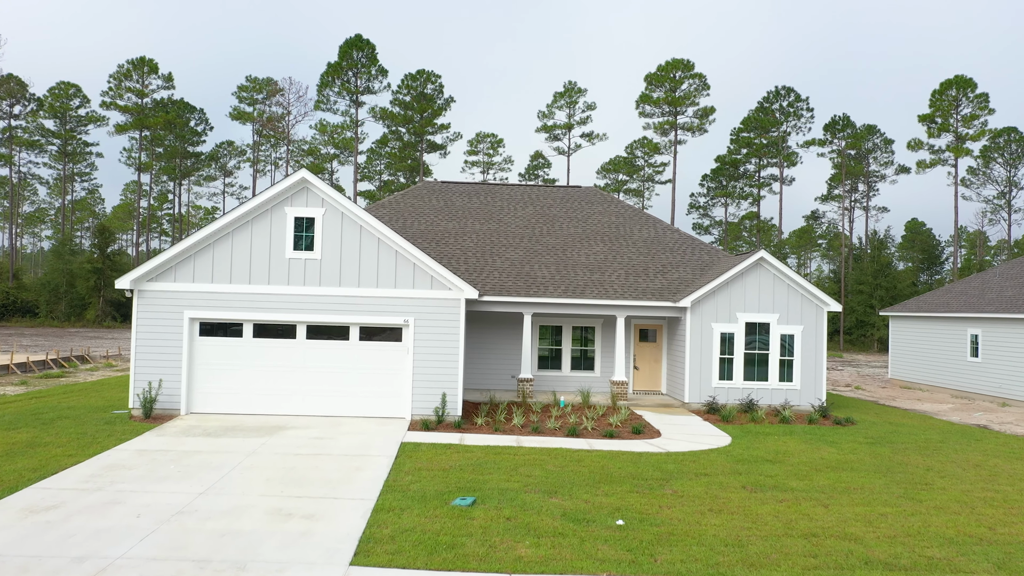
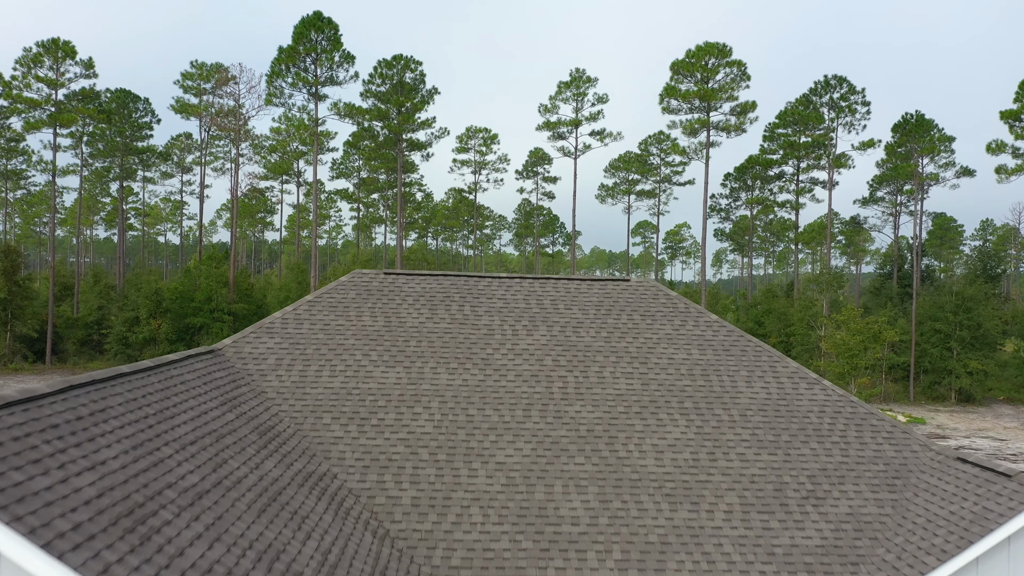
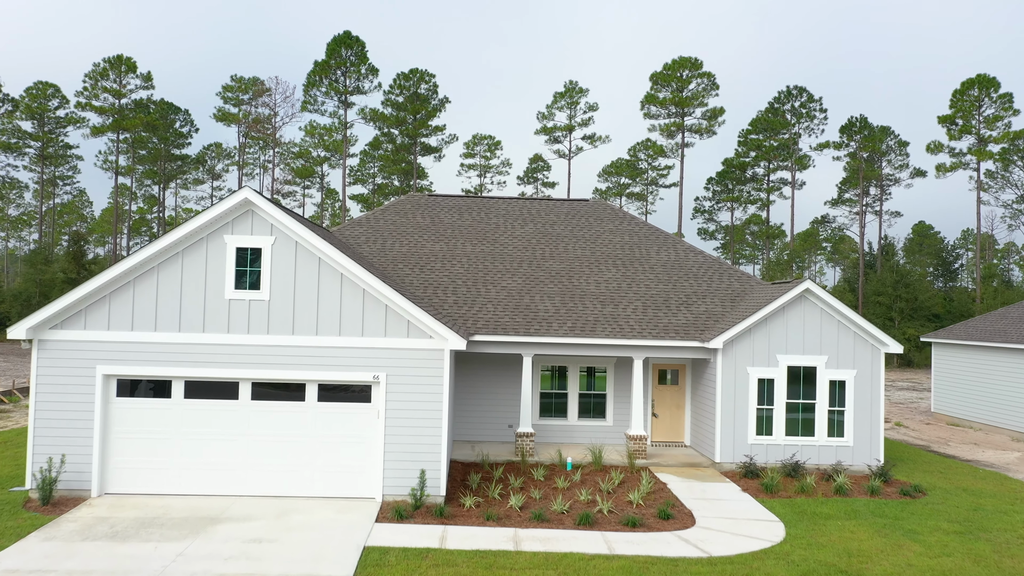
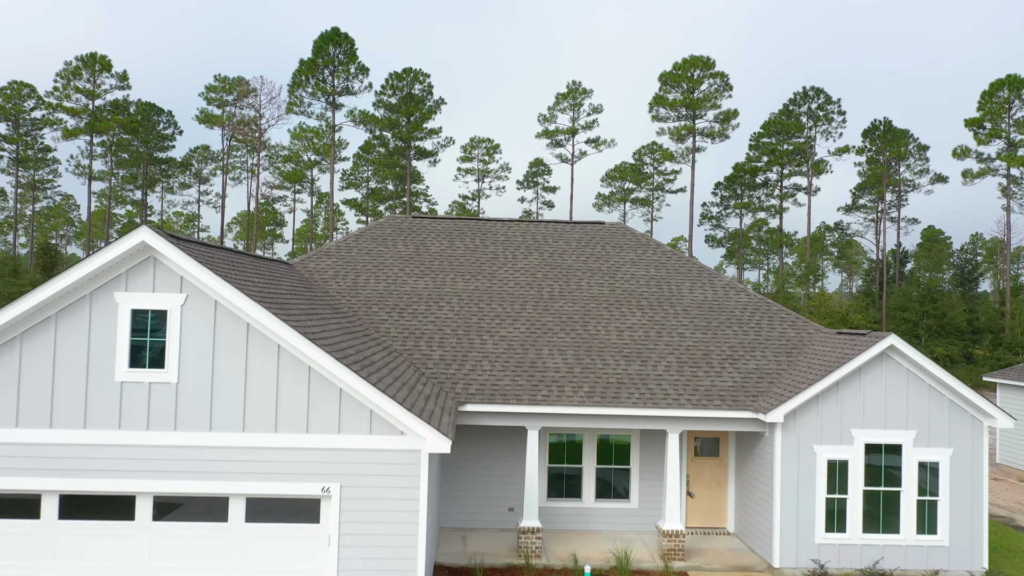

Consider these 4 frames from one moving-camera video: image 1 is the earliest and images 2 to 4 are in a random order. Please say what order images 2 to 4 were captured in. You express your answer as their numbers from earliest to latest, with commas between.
3, 4, 2
